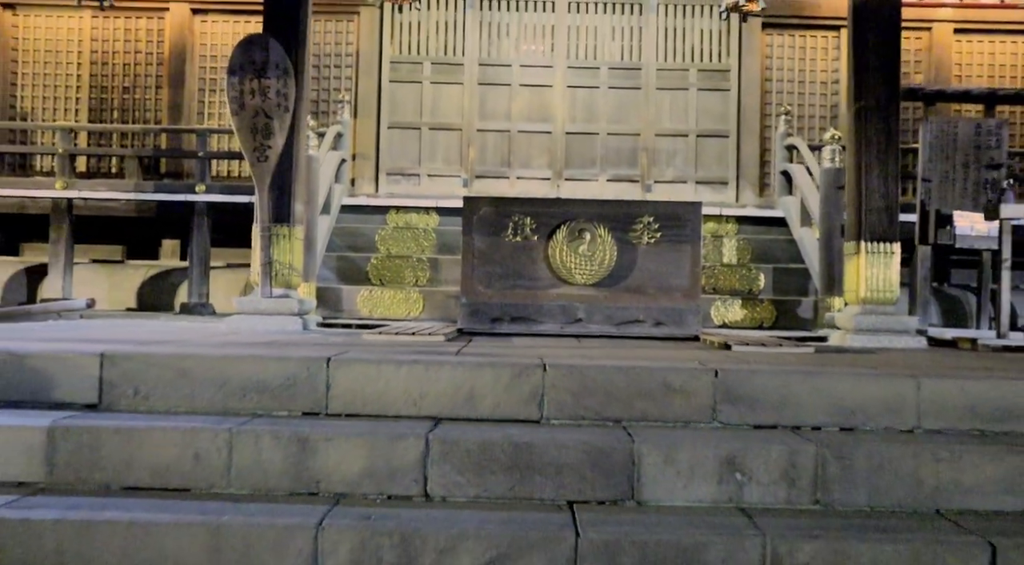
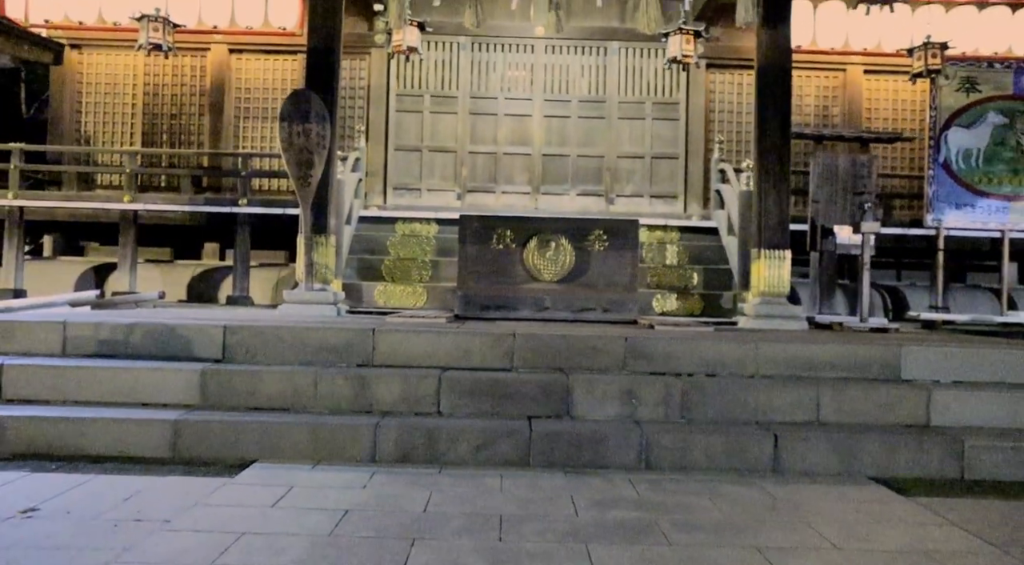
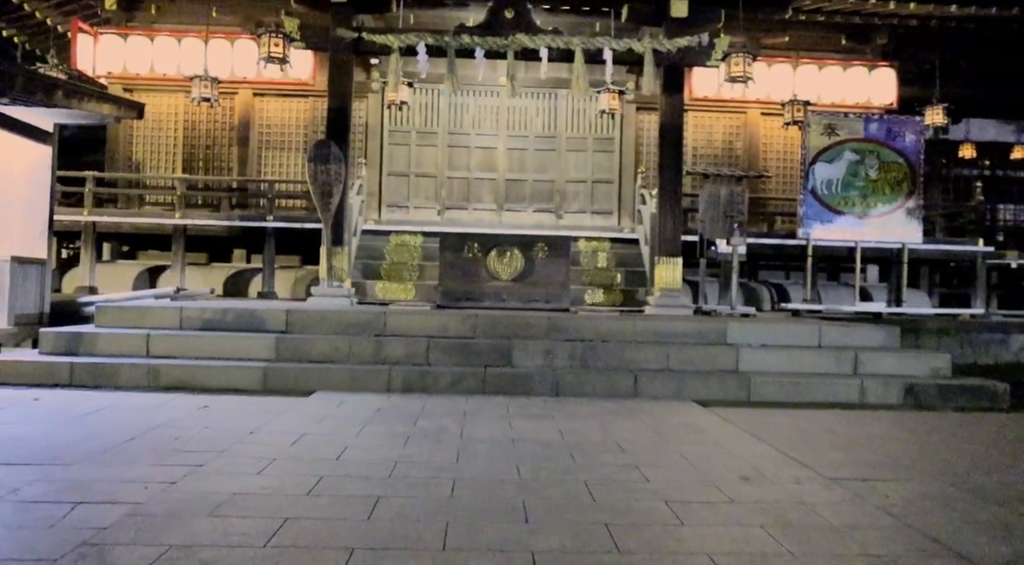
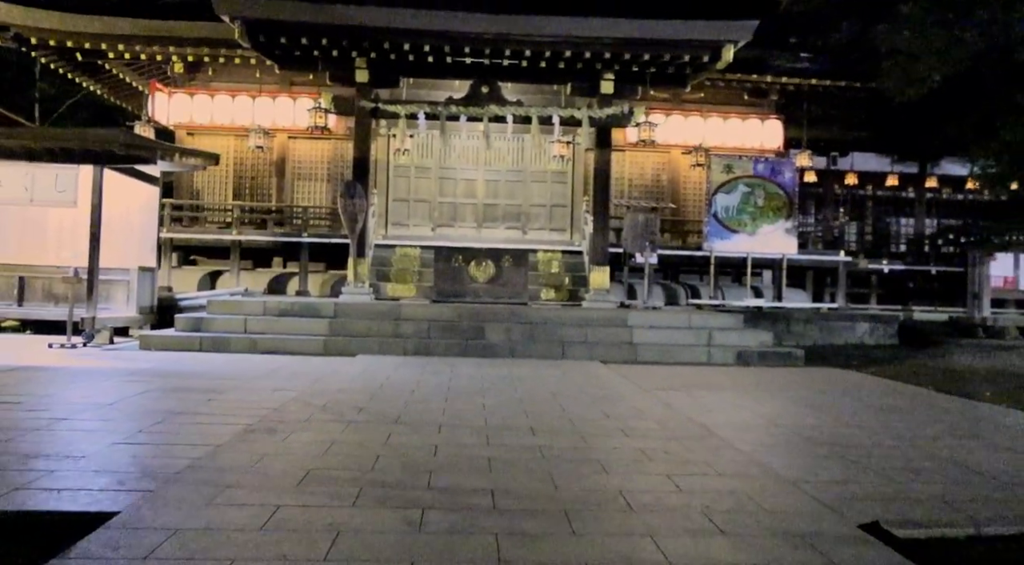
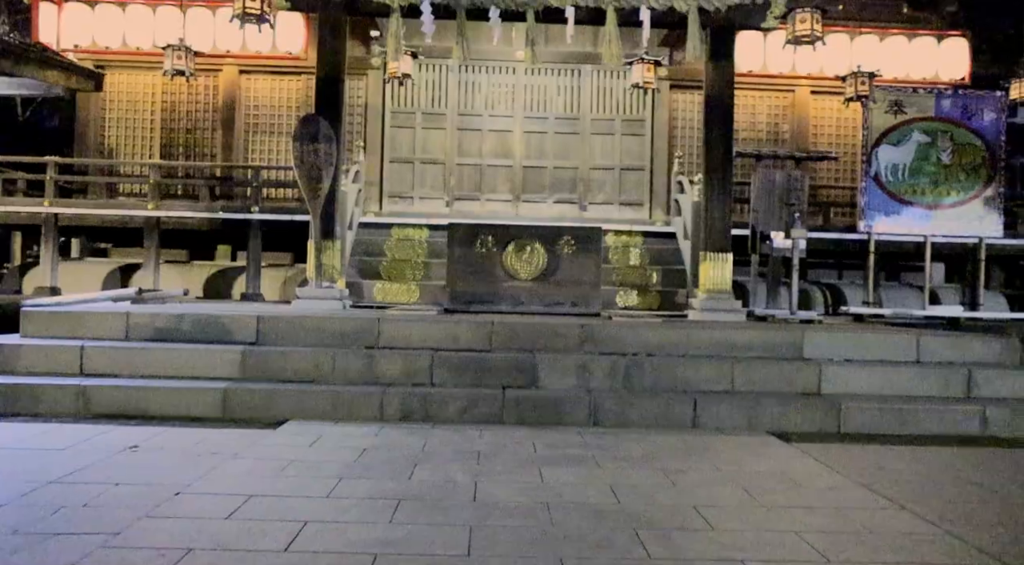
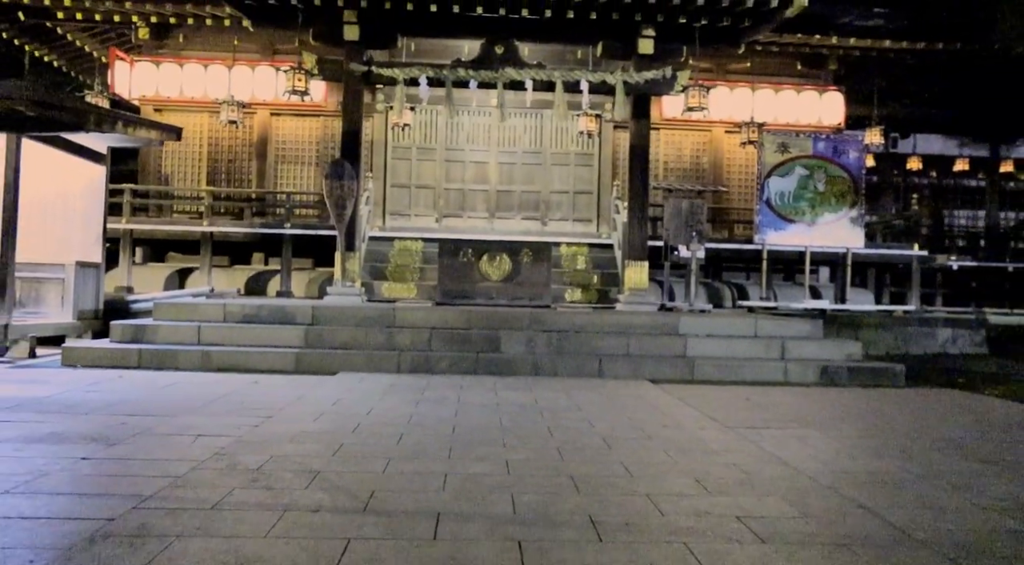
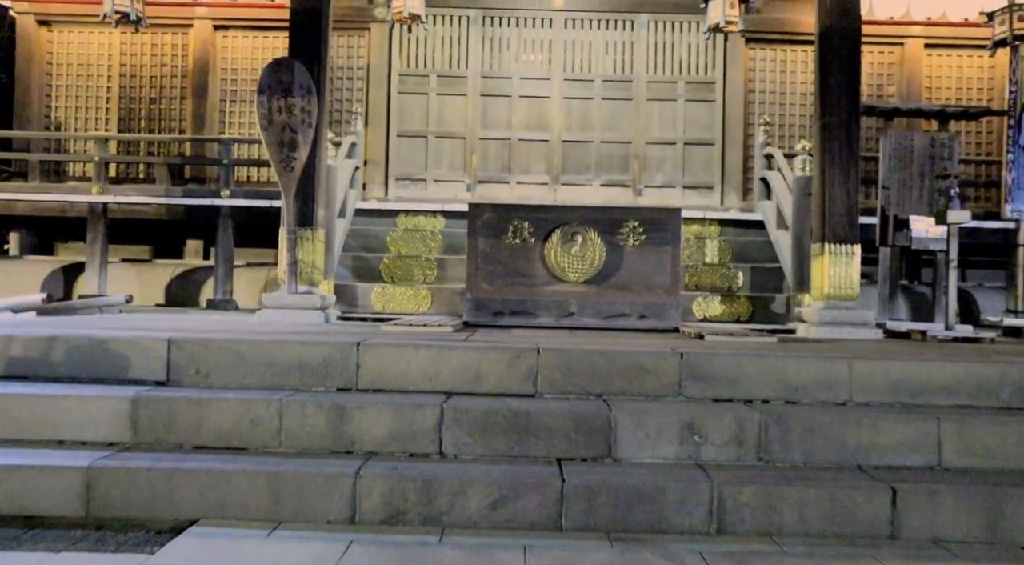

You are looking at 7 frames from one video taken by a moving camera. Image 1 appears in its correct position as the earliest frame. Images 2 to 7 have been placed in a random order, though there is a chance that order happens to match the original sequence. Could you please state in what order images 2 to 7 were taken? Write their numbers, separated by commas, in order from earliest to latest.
7, 2, 5, 3, 6, 4
